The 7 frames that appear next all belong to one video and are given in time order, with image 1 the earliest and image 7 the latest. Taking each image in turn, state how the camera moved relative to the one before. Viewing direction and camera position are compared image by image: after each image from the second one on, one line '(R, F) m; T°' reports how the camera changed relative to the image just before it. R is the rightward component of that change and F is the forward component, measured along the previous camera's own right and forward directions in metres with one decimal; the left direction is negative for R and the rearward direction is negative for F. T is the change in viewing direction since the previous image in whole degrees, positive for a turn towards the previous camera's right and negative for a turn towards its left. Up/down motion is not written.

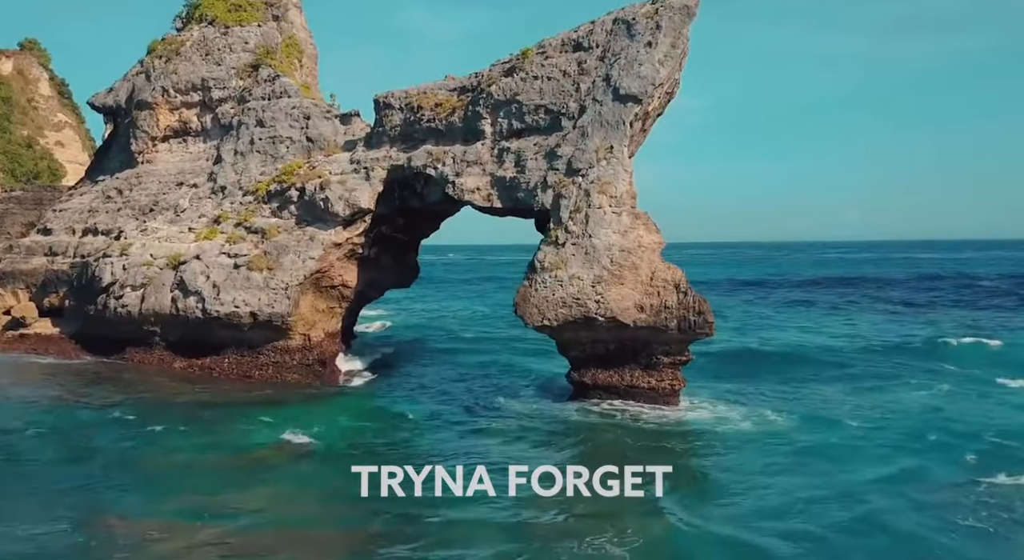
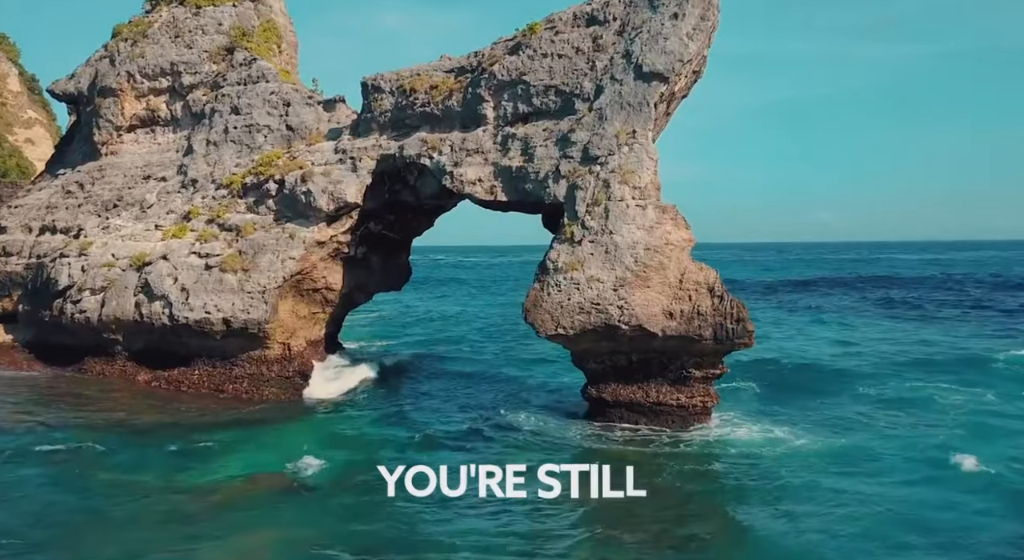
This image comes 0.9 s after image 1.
(-0.6, +2.7) m; +1°
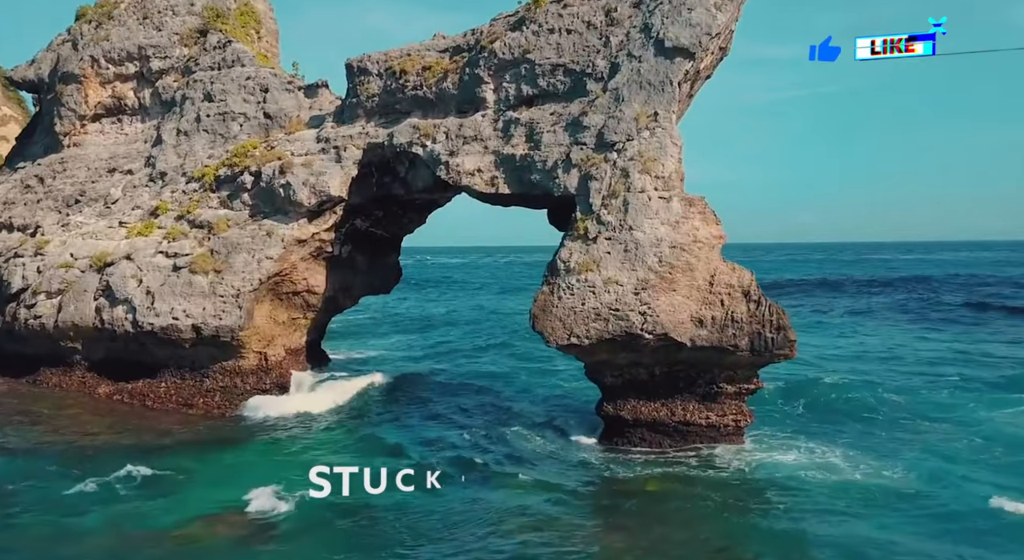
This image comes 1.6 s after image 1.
(-0.4, +2.3) m; +1°
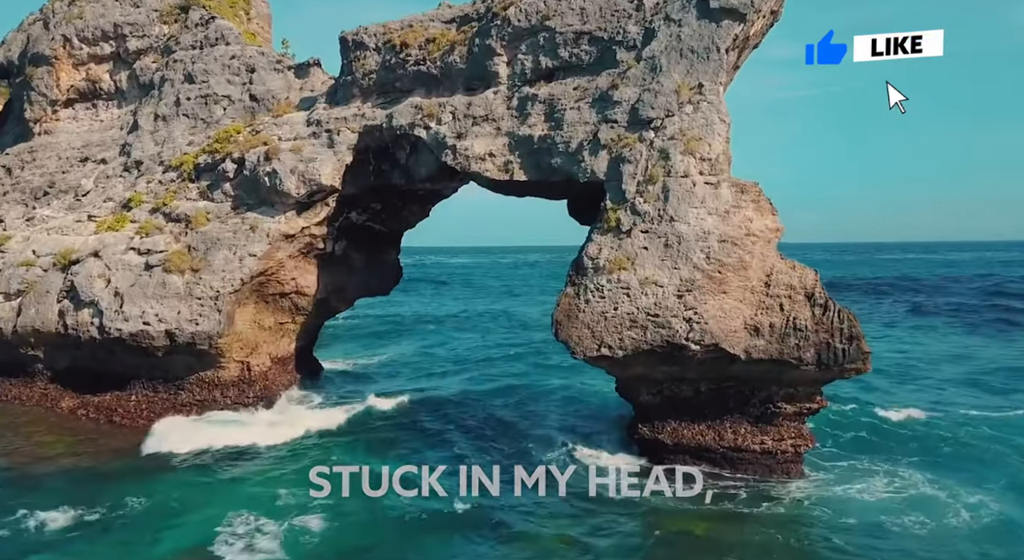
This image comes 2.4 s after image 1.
(-0.3, +2.5) m; 0°
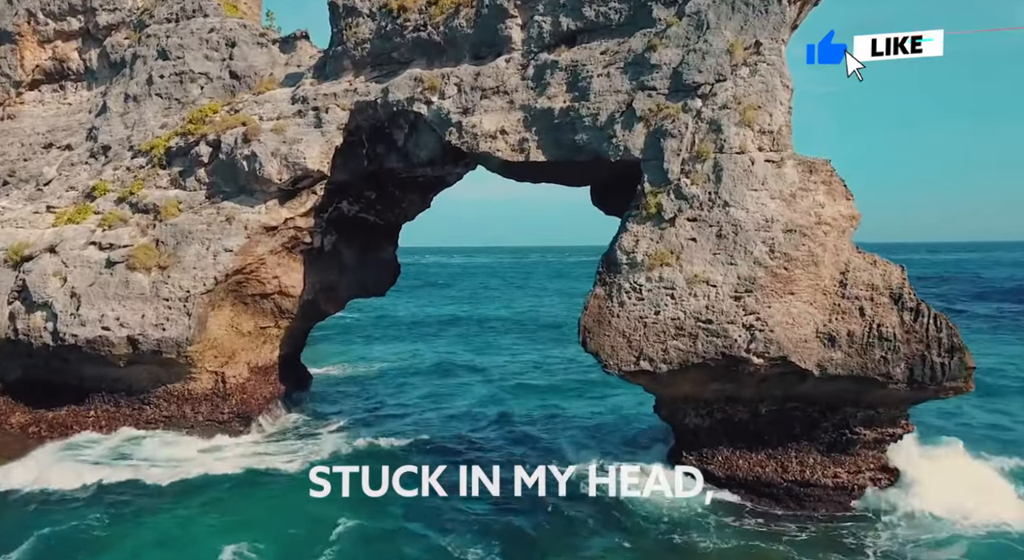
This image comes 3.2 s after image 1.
(-0.3, +2.5) m; 0°
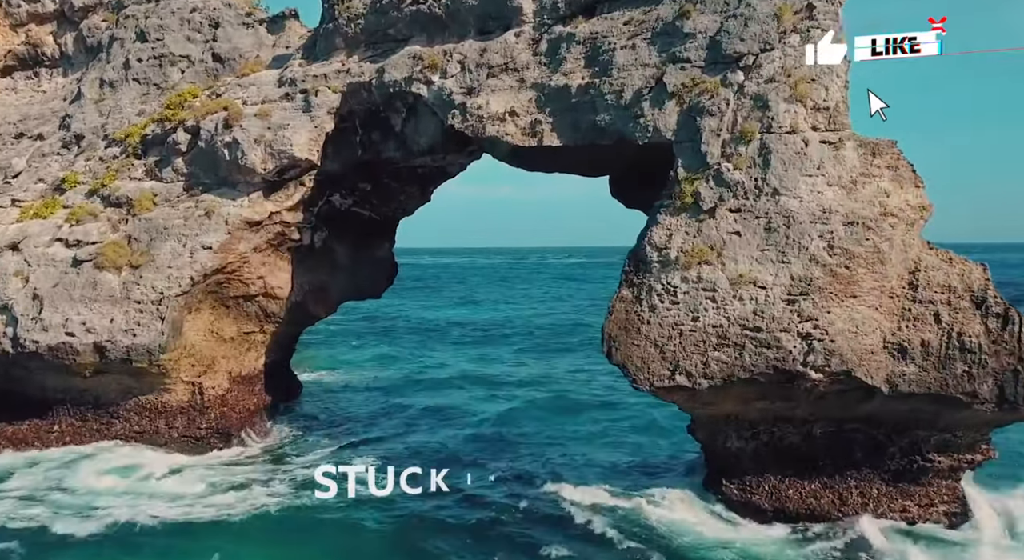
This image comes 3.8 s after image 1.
(-0.2, +1.7) m; 0°
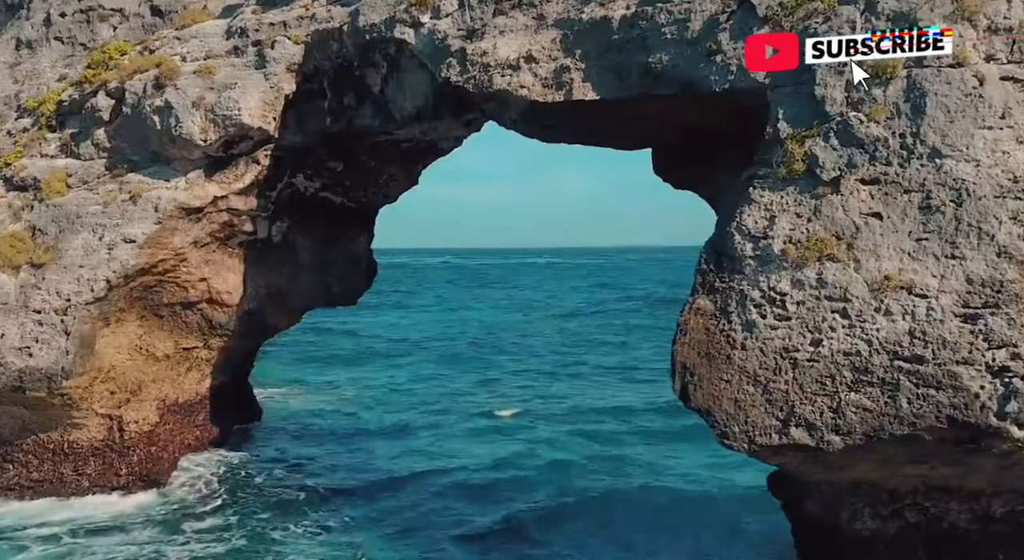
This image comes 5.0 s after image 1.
(-0.4, +3.4) m; +1°
